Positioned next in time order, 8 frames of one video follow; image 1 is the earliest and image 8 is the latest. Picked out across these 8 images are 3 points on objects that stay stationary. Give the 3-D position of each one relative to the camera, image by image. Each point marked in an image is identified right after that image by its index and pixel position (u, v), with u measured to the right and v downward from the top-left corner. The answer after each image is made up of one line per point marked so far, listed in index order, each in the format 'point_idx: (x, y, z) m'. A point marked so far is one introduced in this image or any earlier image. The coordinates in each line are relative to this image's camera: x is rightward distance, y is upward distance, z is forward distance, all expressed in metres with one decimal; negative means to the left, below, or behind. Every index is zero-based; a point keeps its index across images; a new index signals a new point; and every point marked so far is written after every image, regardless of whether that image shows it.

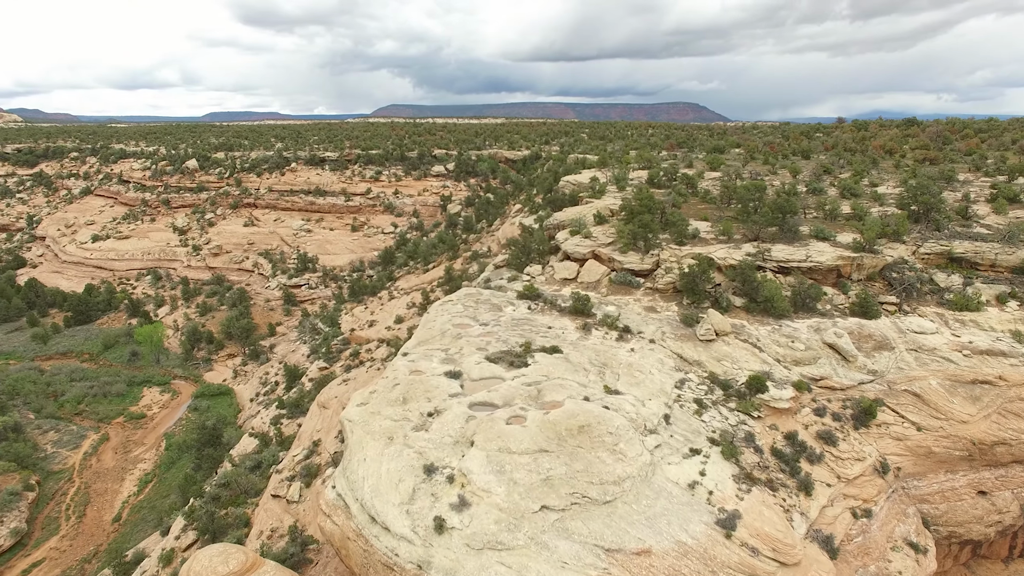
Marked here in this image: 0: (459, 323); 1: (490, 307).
0: (-1.3, -0.9, +15.5) m
1: (-0.6, -0.5, +16.9) m
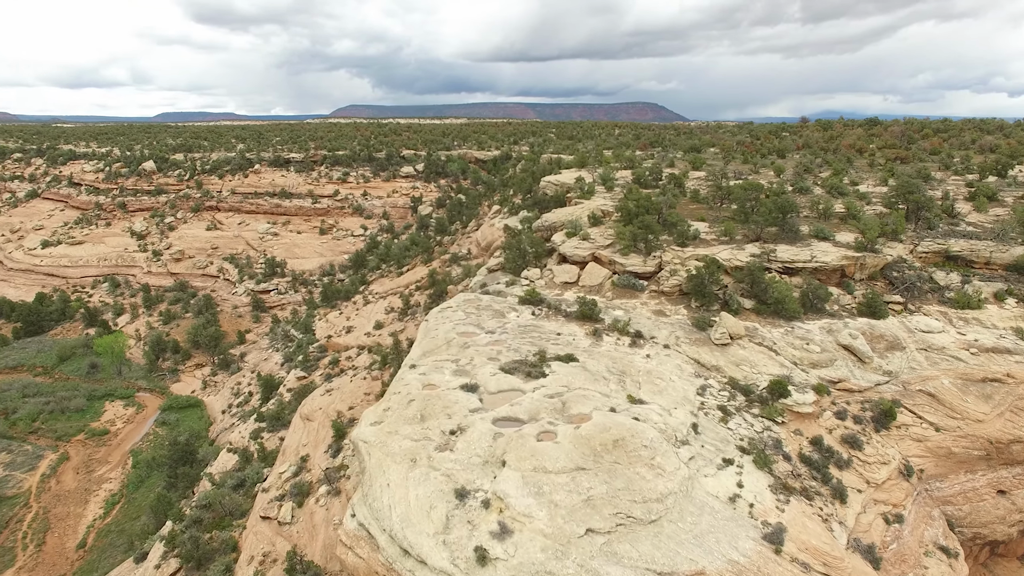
0: (-1.2, -1.1, +14.8) m
1: (-0.5, -0.7, +16.2) m
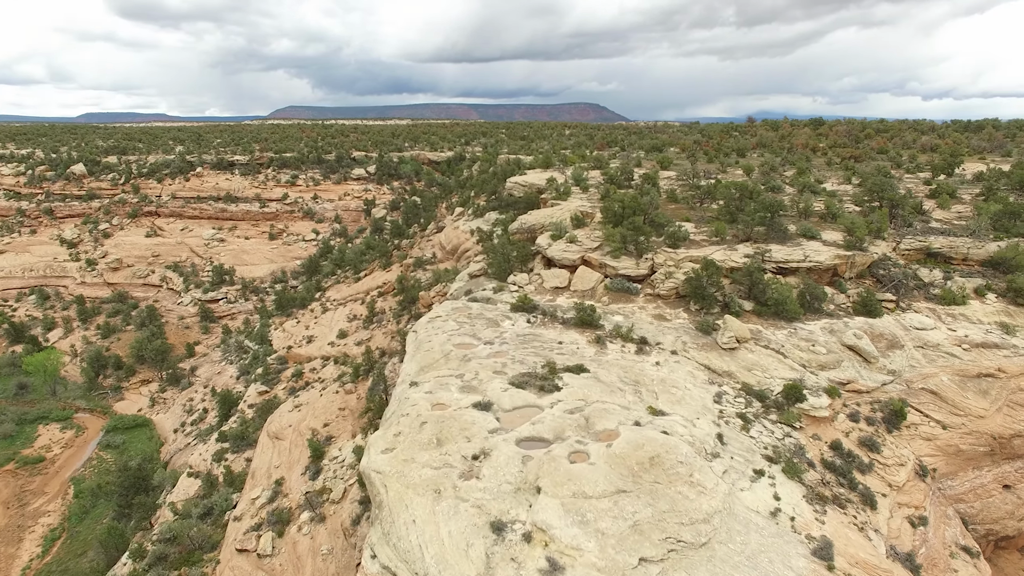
0: (-1.2, -1.3, +14.0) m
1: (-0.6, -0.9, +15.5) m
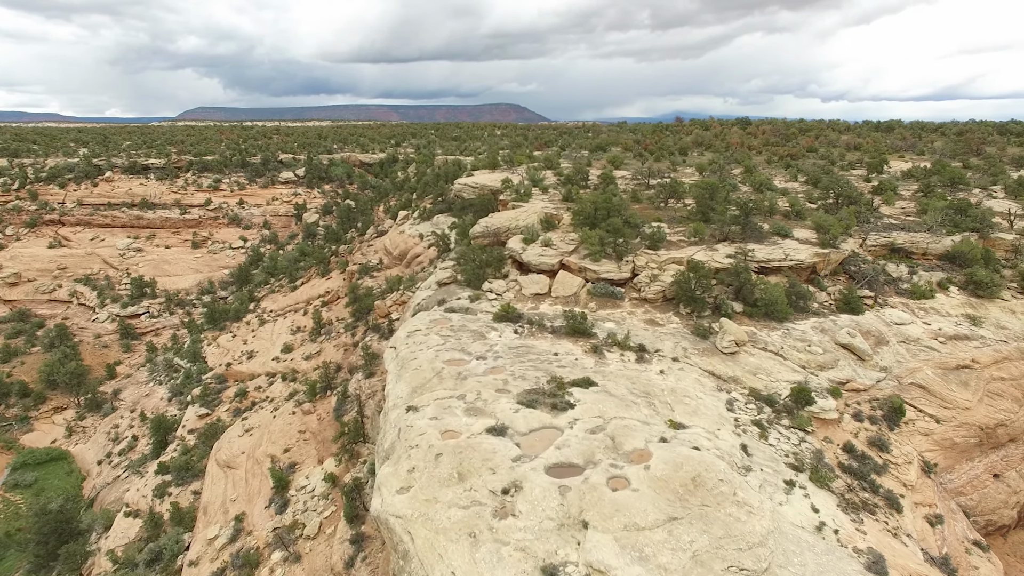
0: (-1.3, -1.5, +13.0) m
1: (-0.9, -1.1, +14.5) m
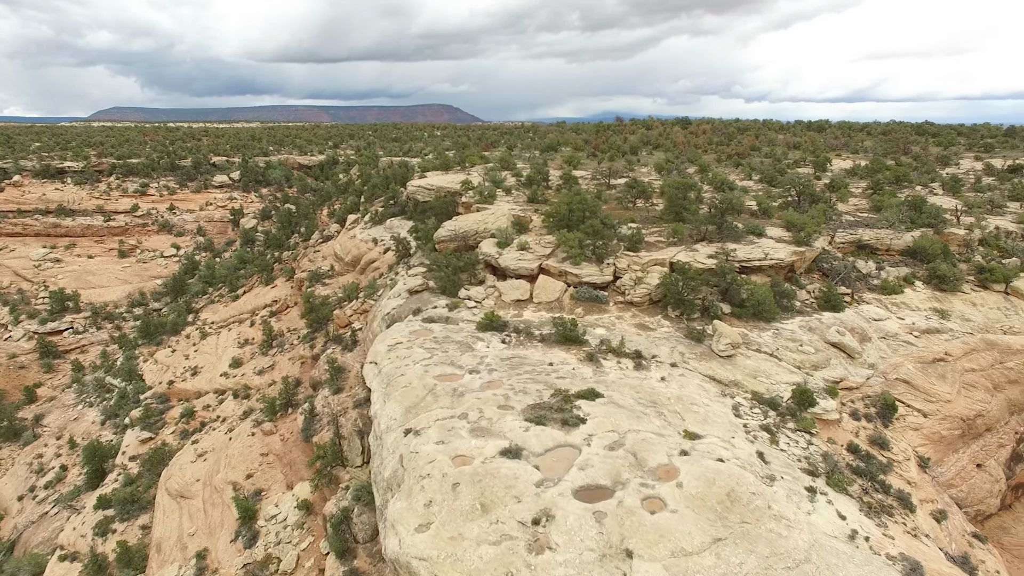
0: (-1.4, -1.7, +12.2) m
1: (-1.2, -1.3, +13.7) m
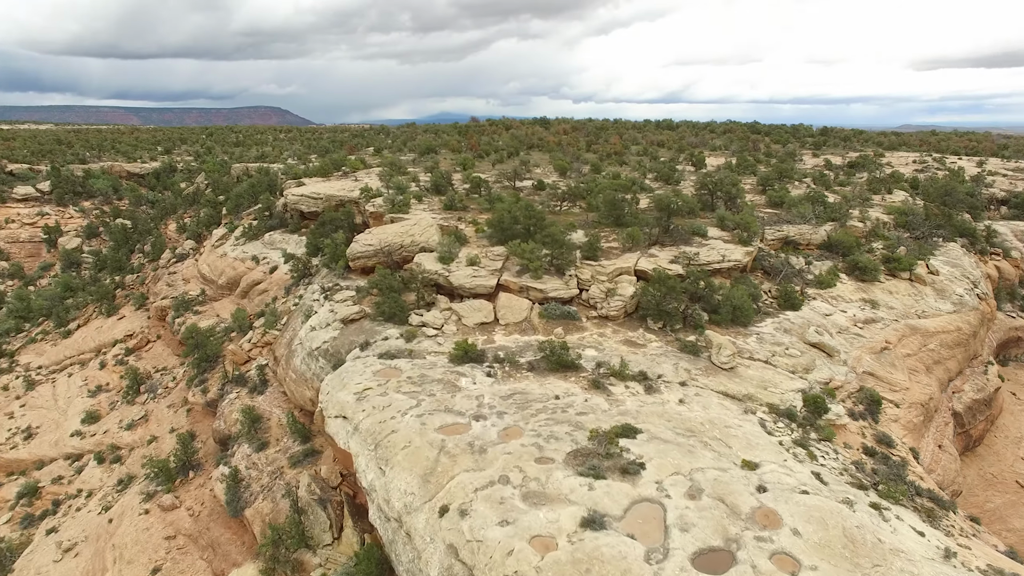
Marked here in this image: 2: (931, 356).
0: (-1.1, -2.3, +10.2) m
1: (-1.3, -1.9, +11.7) m
2: (+11.6, -1.9, +16.9) m
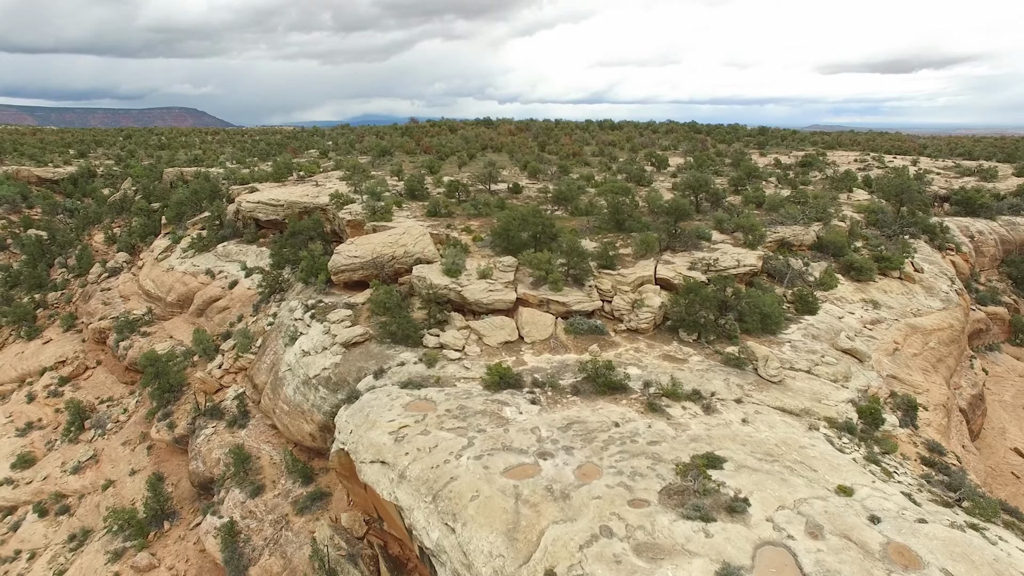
0: (0.0, -2.6, +9.0) m
1: (-0.4, -2.2, +10.5) m
2: (+11.8, -1.9, +17.1) m
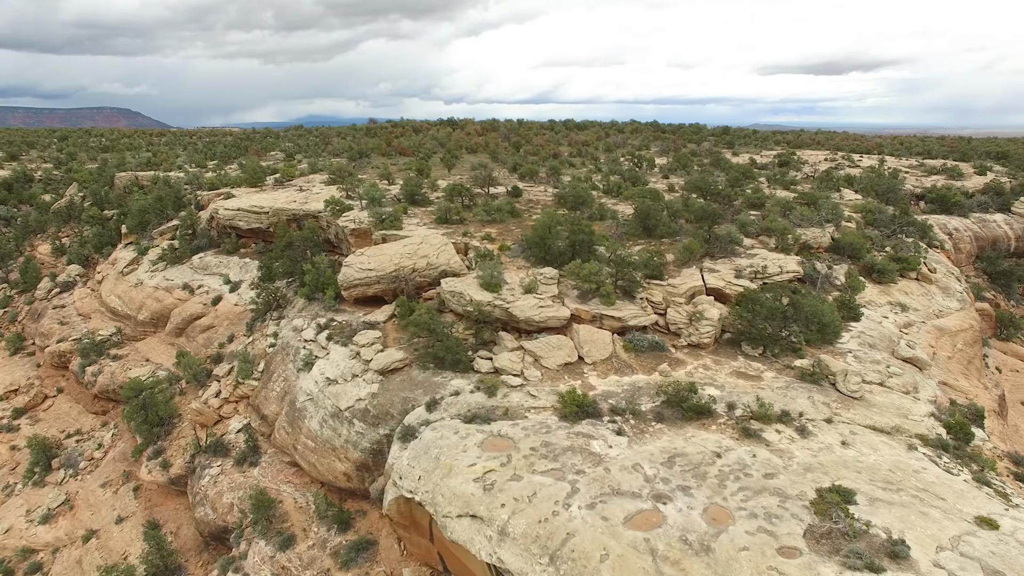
0: (+1.6, -2.9, +7.9) m
1: (+1.0, -2.5, +9.4) m
2: (+12.6, -1.9, +17.0) m
